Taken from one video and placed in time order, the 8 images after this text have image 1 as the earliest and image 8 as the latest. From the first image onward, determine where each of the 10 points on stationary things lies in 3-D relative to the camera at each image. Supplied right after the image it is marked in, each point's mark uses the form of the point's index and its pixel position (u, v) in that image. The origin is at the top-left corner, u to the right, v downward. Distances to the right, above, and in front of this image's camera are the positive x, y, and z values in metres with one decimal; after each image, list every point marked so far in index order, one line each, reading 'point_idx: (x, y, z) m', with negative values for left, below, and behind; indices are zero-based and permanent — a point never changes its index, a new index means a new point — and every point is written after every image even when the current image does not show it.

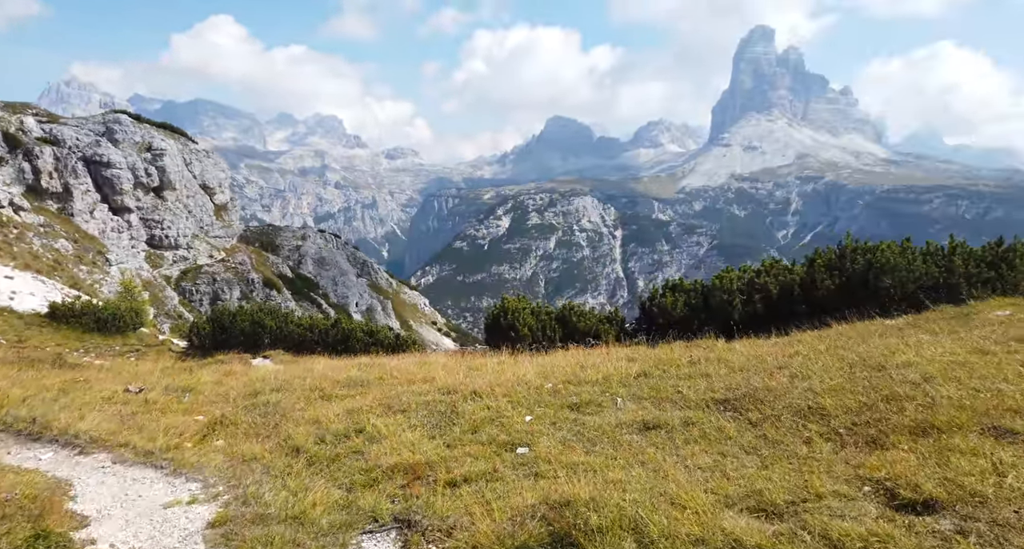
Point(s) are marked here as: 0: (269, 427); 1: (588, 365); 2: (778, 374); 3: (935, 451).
0: (-4.1, -2.7, +14.4) m
1: (+1.8, -2.2, +20.1) m
2: (+5.5, -2.0, +17.8) m
3: (+5.8, -2.4, +11.8) m
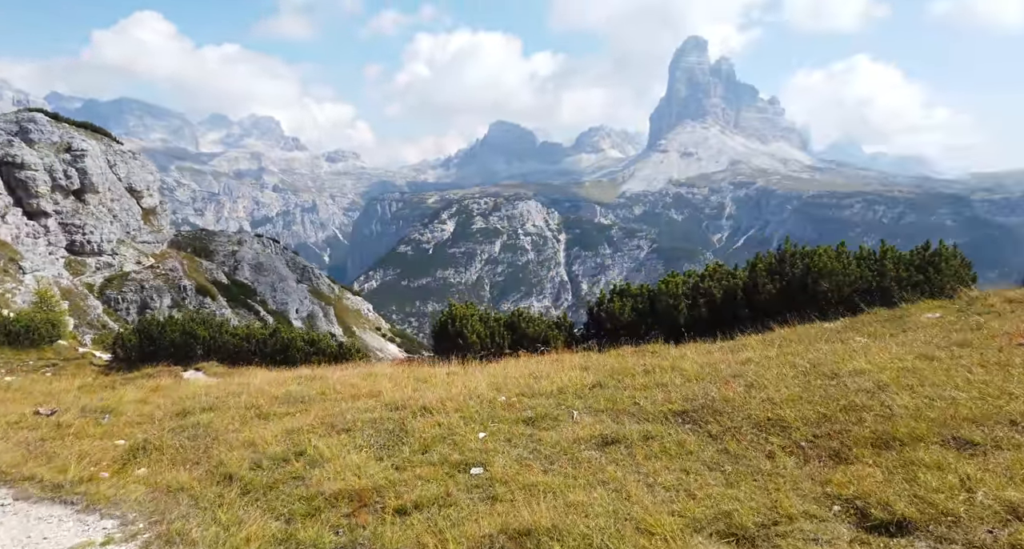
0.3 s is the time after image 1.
0: (-4.9, -2.8, +13.4) m
1: (+0.7, -2.3, +19.5) m
2: (+4.5, -2.2, +17.4) m
3: (+5.1, -2.5, +11.4) m
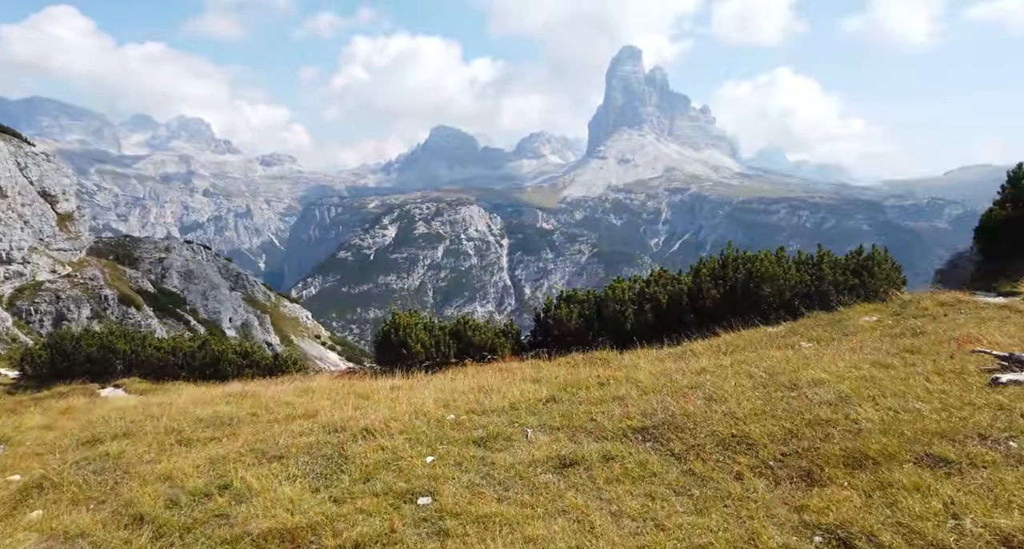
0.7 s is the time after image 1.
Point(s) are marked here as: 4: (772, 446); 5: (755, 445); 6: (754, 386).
0: (-5.6, -2.9, +12.1) m
1: (-0.4, -2.5, +18.5) m
2: (+3.5, -2.3, +16.7) m
3: (+4.5, -2.7, +10.8) m
4: (+3.8, -2.5, +12.7) m
5: (+3.6, -2.6, +13.0) m
6: (+4.8, -2.2, +17.2) m
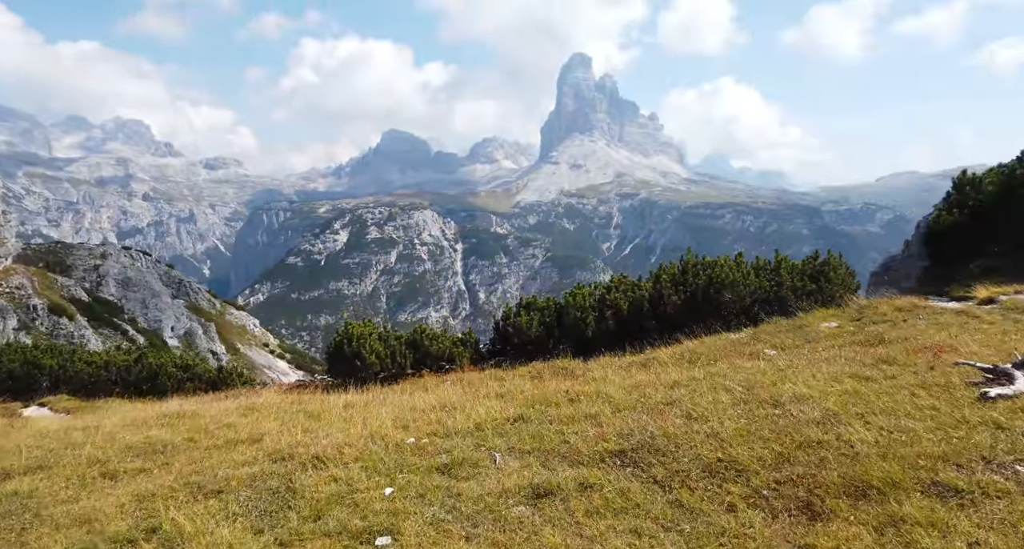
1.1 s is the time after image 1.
0: (-6.0, -3.1, +10.5) m
1: (-1.2, -2.7, +17.2) m
2: (+2.9, -2.5, +15.7) m
3: (+4.2, -2.8, +9.8) m
4: (+3.4, -2.7, +11.7) m
5: (+3.2, -2.7, +11.9) m
6: (+4.1, -2.4, +16.2) m
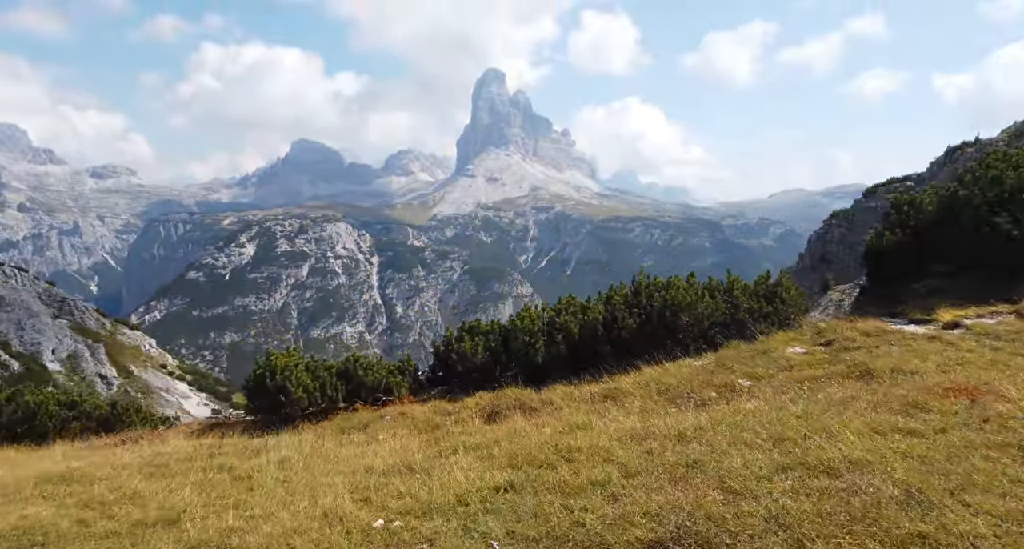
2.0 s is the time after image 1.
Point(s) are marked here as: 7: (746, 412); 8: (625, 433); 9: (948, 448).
0: (-5.5, -3.6, +6.8) m
1: (-1.4, -3.3, +13.9) m
2: (+2.8, -3.1, +12.8) m
3: (+4.7, -3.3, +7.1) m
4: (+3.7, -3.2, +8.9) m
5: (+3.5, -3.2, +9.1) m
6: (+4.0, -3.0, +13.4) m
7: (+4.9, -3.1, +18.7) m
8: (+2.4, -3.2, +16.9) m
9: (+6.6, -2.8, +13.5) m
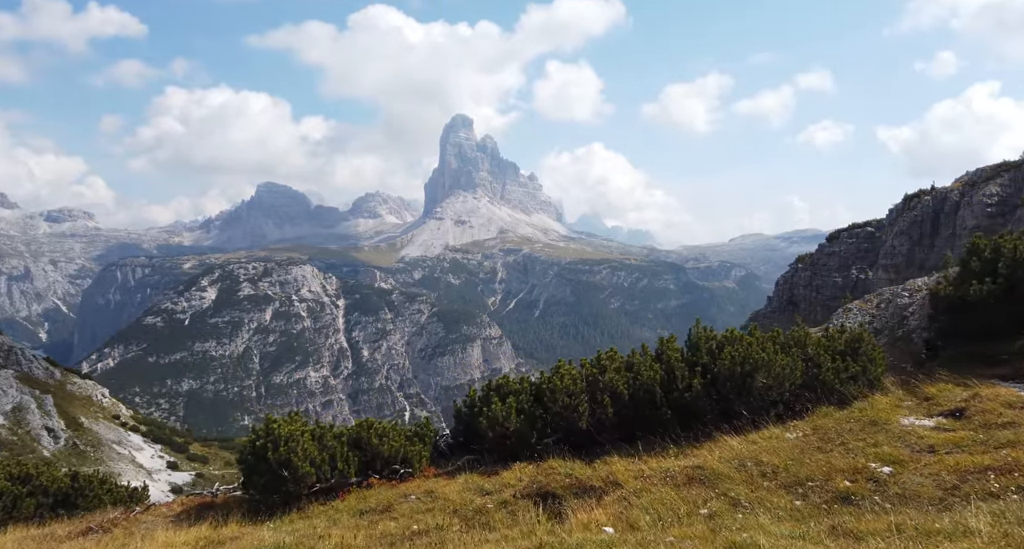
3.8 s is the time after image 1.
0: (-2.4, -4.1, +1.1) m
1: (+1.5, -4.2, +8.4) m
2: (+5.7, -3.9, +7.4) m
3: (+7.8, -3.9, +1.8) m
4: (+6.8, -3.9, +3.6) m
5: (+6.5, -3.9, +3.8) m
6: (+6.8, -3.8, +8.1) m
7: (+7.5, -4.2, +13.5) m
8: (+5.1, -4.2, +11.6) m
9: (+9.5, -3.7, +8.3) m
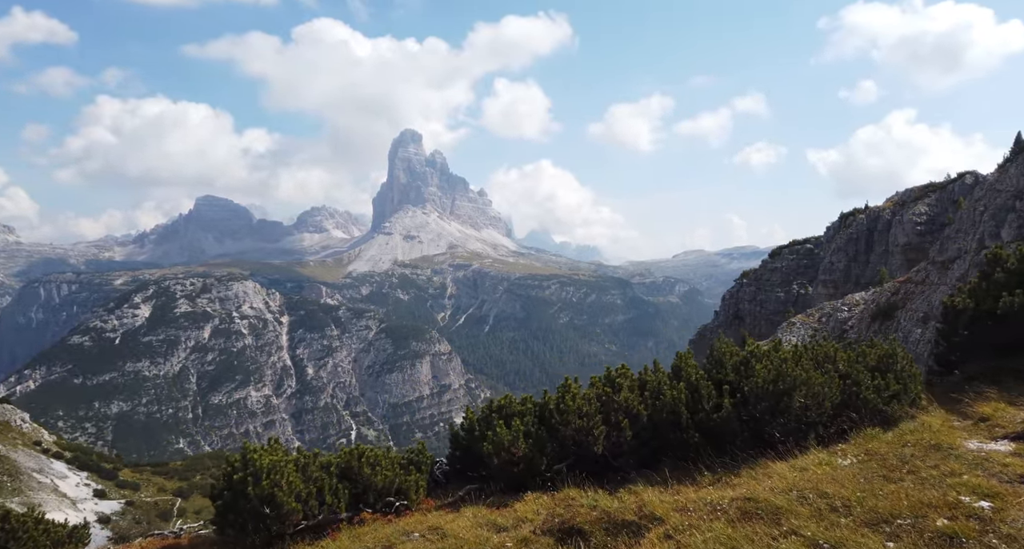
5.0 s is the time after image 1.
0: (+0.1, -3.9, -2.1) m
1: (+3.5, -4.1, +5.4) m
2: (+7.8, -3.8, +4.6) m
3: (+10.3, -3.7, -0.9) m
4: (+9.1, -3.7, +0.8) m
5: (+8.9, -3.8, +1.1) m
6: (+8.9, -3.8, +5.4) m
7: (+9.3, -4.3, +10.8) m
8: (+6.9, -4.2, +8.7) m
9: (+11.5, -3.6, +5.7) m
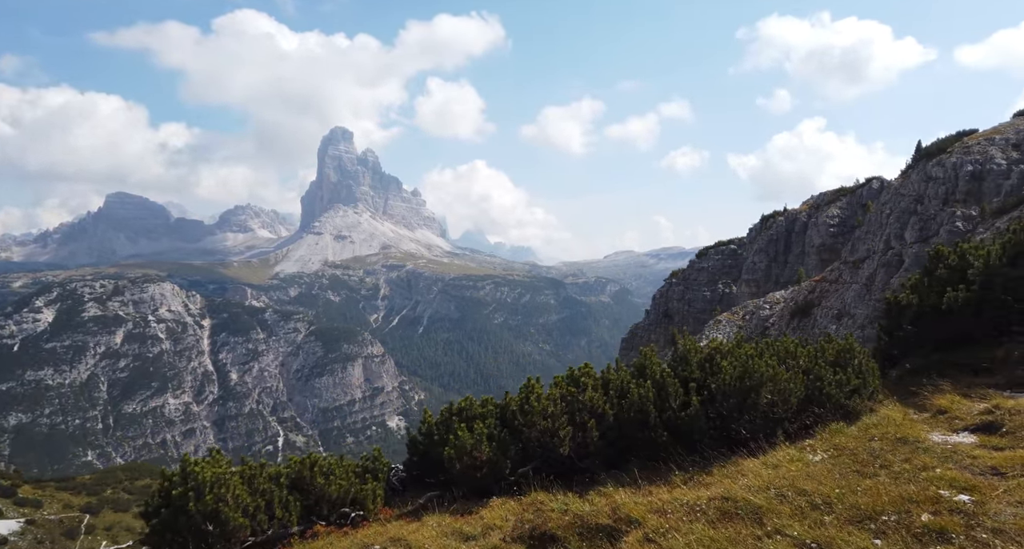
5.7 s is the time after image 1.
0: (+1.4, -3.8, -2.8) m
1: (+4.3, -4.0, +4.9) m
2: (+8.6, -3.7, +4.5) m
3: (+11.5, -3.6, -0.8) m
4: (+10.2, -3.6, +0.8) m
5: (+9.9, -3.7, +1.0) m
6: (+9.7, -3.7, +5.4) m
7: (+9.6, -4.2, +10.7) m
8: (+7.4, -4.1, +8.5) m
9: (+12.3, -3.5, +5.9) m
